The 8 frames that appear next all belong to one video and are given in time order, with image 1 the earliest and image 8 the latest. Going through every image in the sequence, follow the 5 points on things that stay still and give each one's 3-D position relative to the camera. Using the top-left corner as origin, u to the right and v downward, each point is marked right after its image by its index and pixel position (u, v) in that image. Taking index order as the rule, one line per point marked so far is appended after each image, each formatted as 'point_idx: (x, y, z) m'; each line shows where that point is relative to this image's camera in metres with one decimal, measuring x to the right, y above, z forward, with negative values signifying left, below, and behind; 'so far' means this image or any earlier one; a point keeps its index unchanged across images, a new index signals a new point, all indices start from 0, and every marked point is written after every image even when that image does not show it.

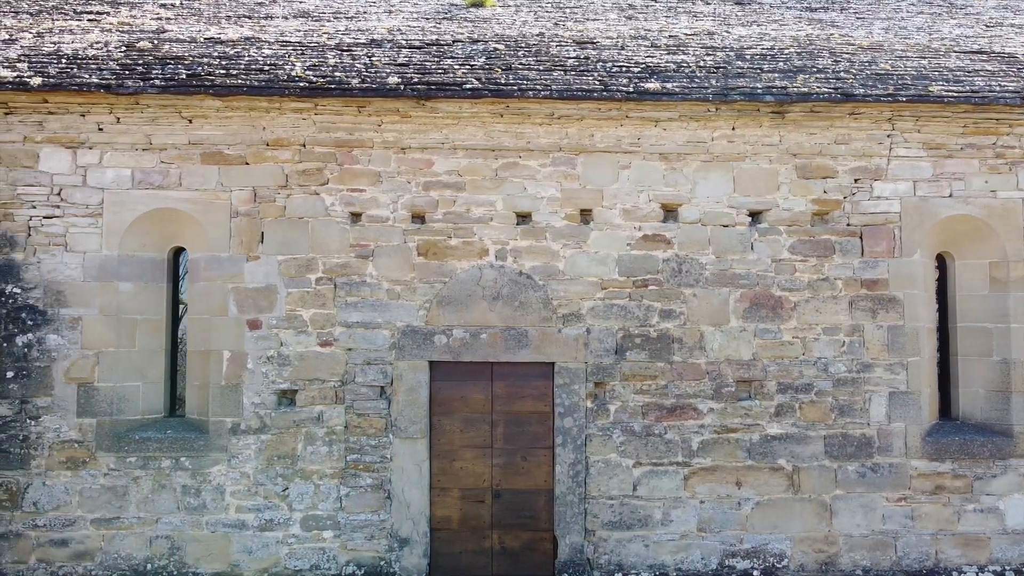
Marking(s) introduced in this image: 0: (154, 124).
0: (-2.5, +1.2, +4.7) m
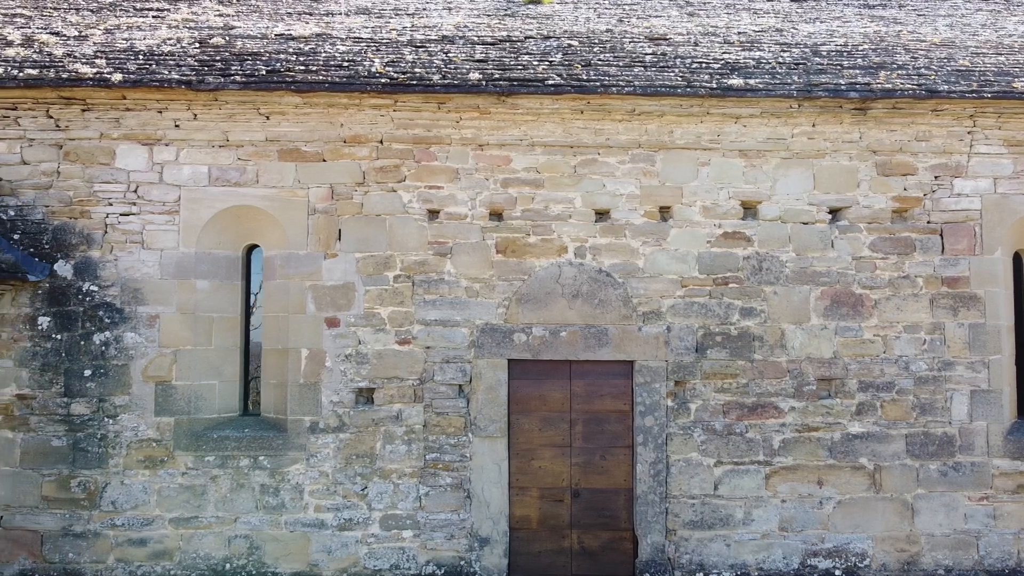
0: (-2.0, +1.2, +4.7) m
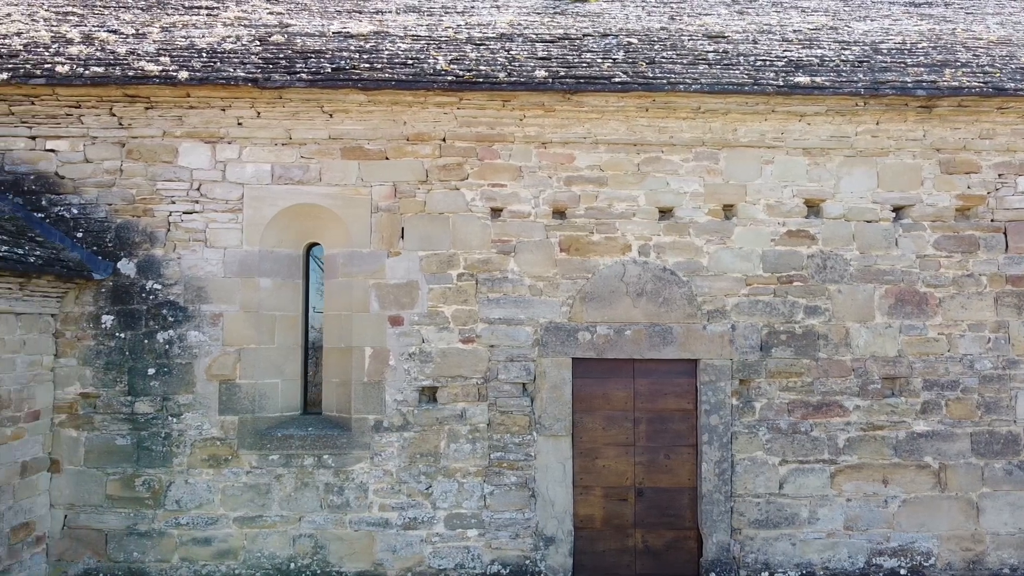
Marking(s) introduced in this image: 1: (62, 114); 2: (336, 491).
0: (-1.5, +1.2, +4.7) m
1: (-3.1, +1.2, +4.7) m
2: (-1.2, -1.4, +4.6) m
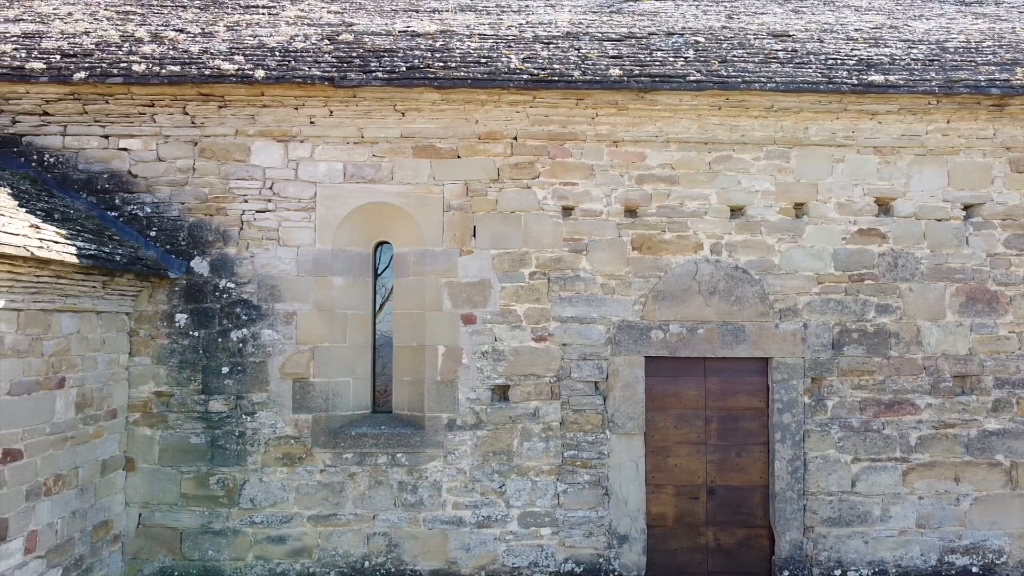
0: (-1.0, +1.2, +4.7) m
1: (-2.6, +1.2, +4.7) m
2: (-0.7, -1.4, +4.6) m
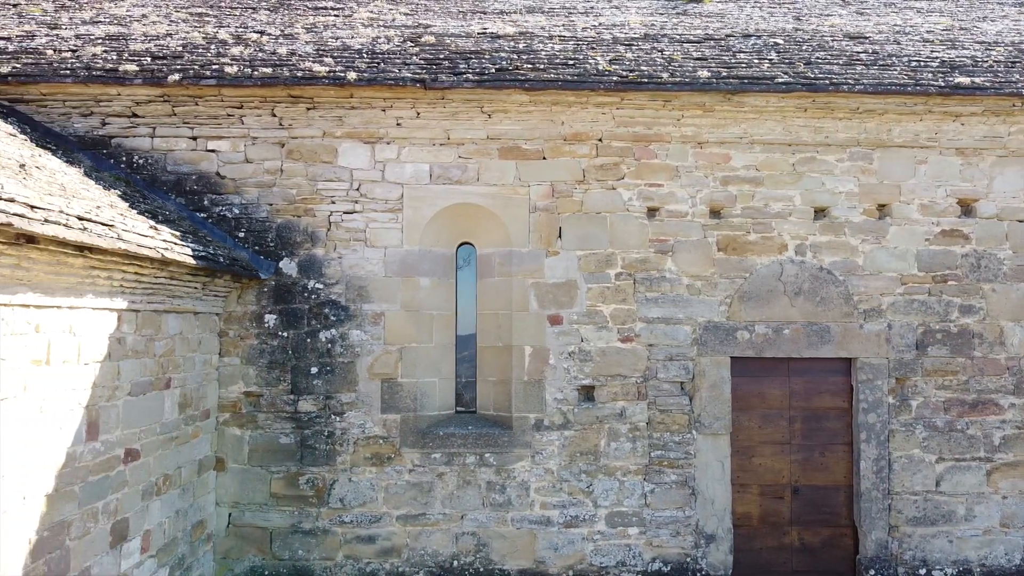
0: (-0.4, +1.2, +4.7) m
1: (-2.0, +1.2, +4.7) m
2: (-0.1, -1.4, +4.6) m
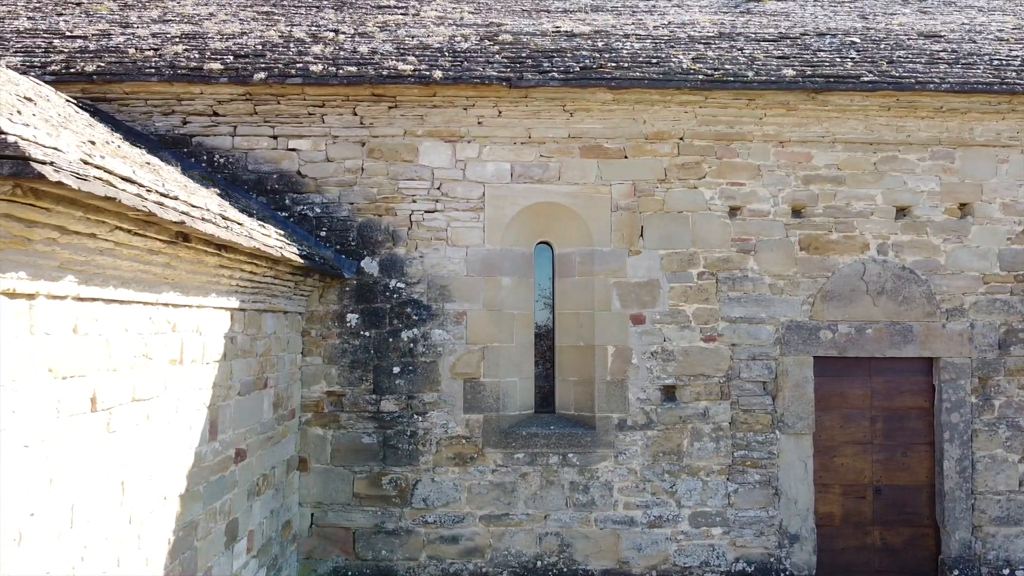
0: (+0.2, +1.2, +4.7) m
1: (-1.4, +1.2, +4.7) m
2: (+0.5, -1.4, +4.6) m
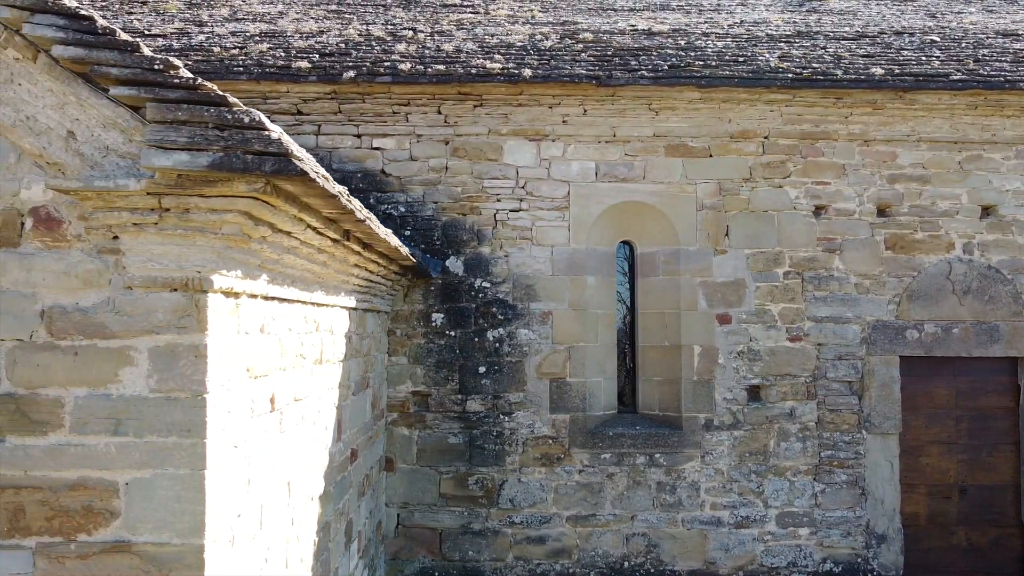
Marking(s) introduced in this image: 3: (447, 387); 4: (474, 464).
0: (+0.8, +1.2, +4.7) m
1: (-0.8, +1.2, +4.6) m
2: (+1.1, -1.4, +4.6) m
3: (-0.4, -0.7, +4.6) m
4: (-0.3, -1.2, +4.6) m
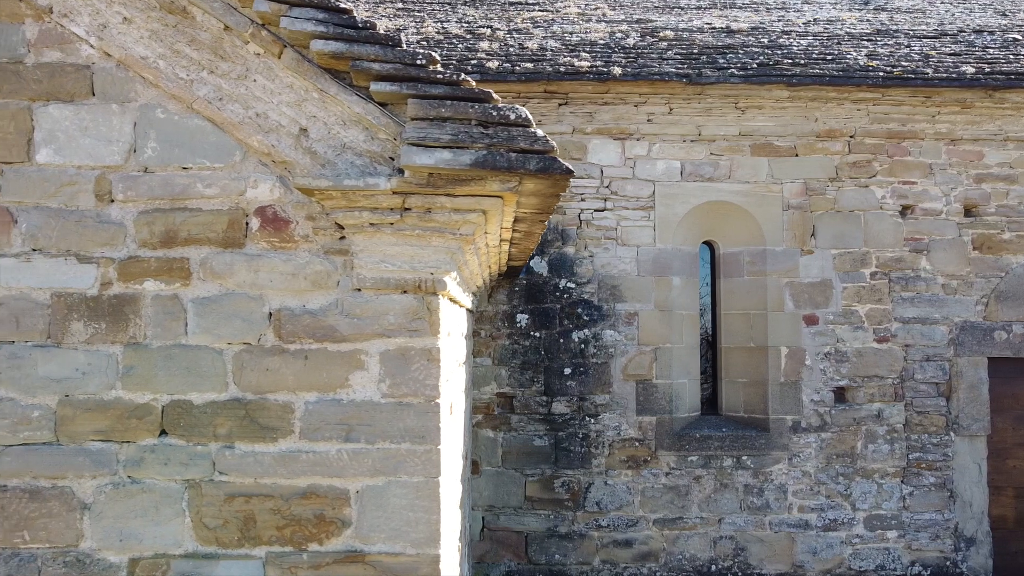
0: (+1.3, +1.2, +4.6) m
1: (-0.3, +1.2, +4.6) m
2: (+1.7, -1.4, +4.6) m
3: (+0.1, -0.7, +4.6) m
4: (+0.3, -1.2, +4.5) m
